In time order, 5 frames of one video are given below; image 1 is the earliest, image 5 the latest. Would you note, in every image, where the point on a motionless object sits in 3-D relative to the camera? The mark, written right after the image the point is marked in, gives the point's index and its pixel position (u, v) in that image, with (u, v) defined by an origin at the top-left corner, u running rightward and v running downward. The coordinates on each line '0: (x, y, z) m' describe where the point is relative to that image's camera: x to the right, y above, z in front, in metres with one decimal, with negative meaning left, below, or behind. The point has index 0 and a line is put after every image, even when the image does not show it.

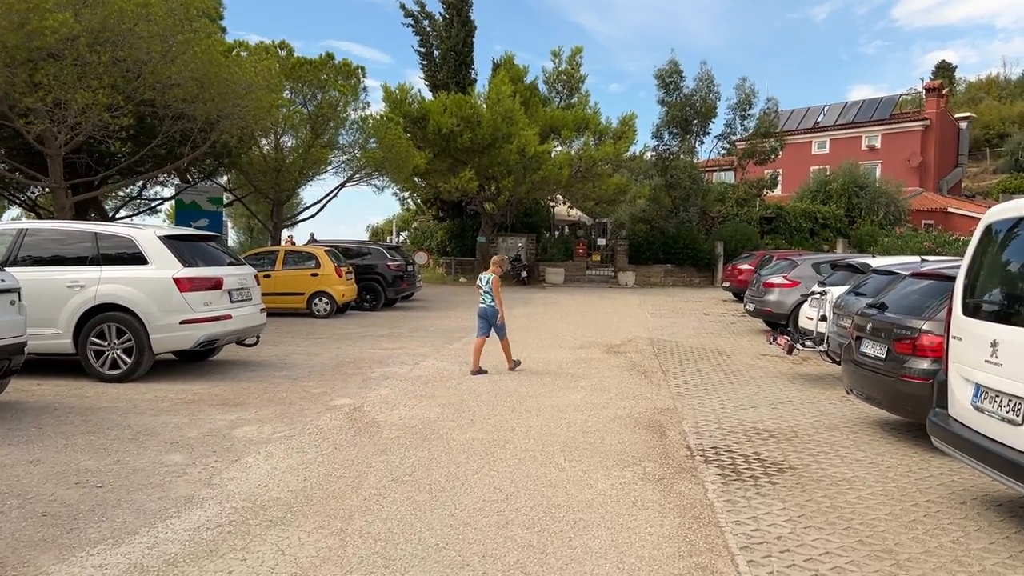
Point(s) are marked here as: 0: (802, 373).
0: (+3.6, -1.1, +9.7) m
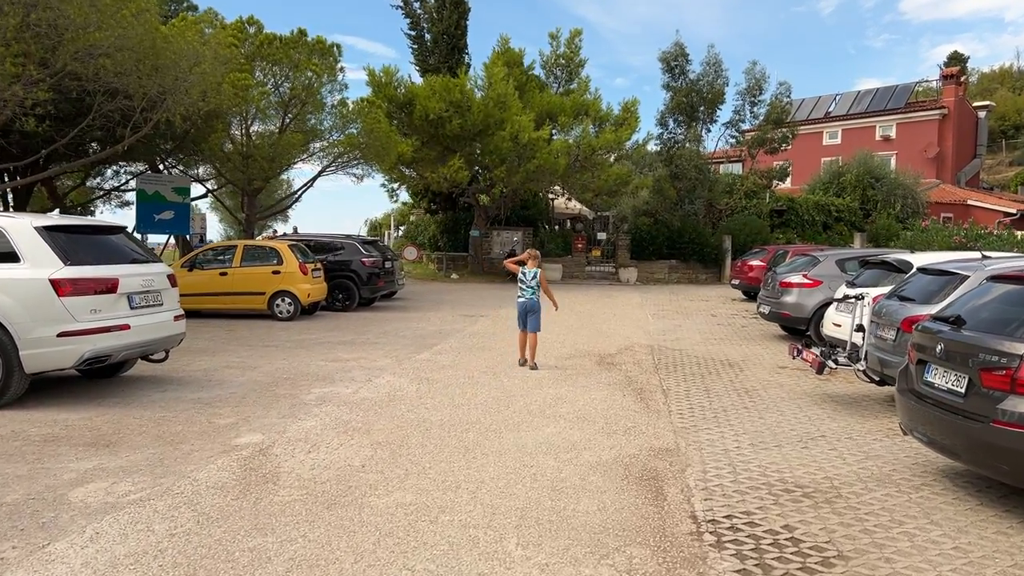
0: (+3.3, -1.1, +8.0) m
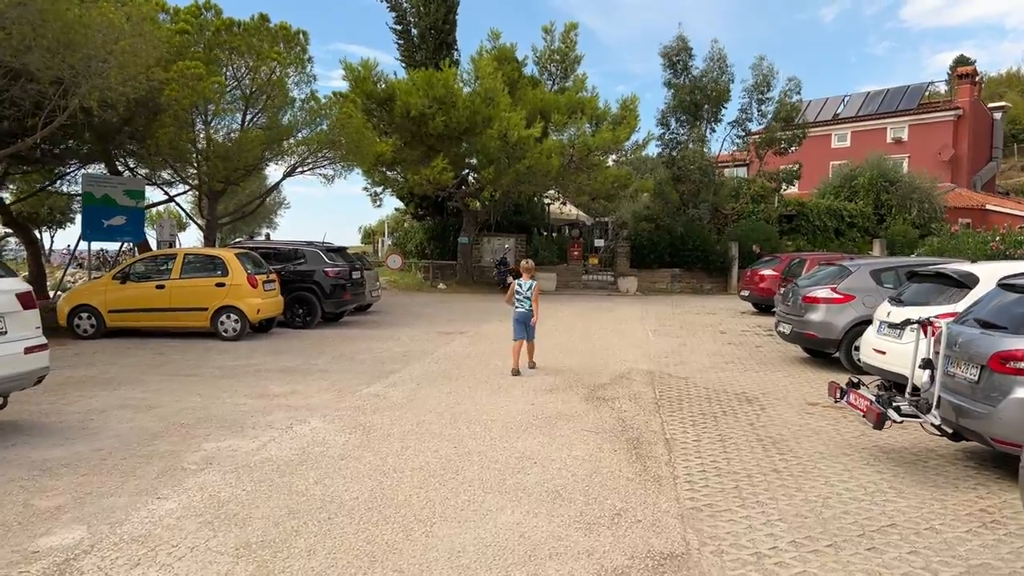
0: (+2.9, -1.3, +6.2) m
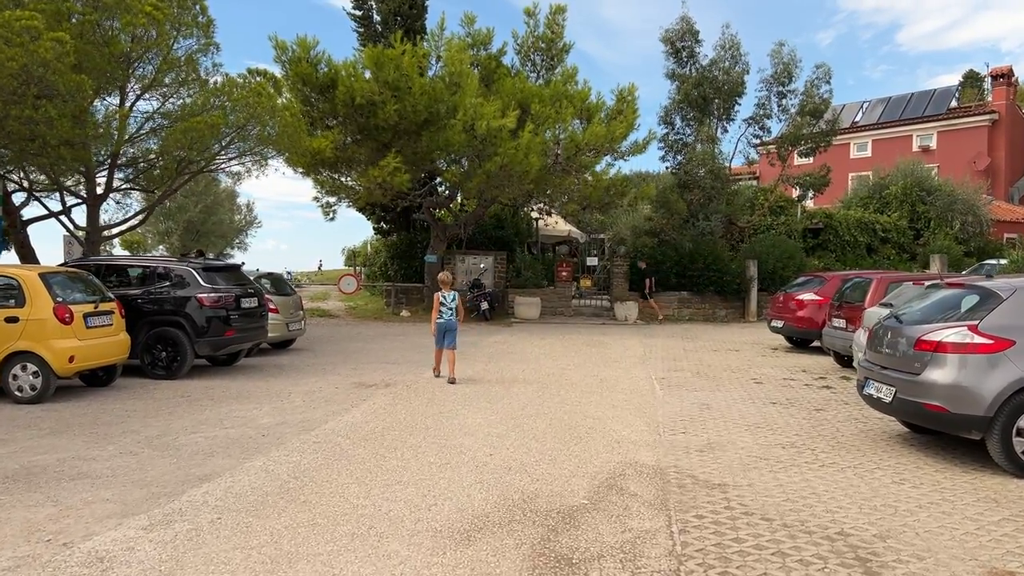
0: (+2.3, -1.4, +2.0) m
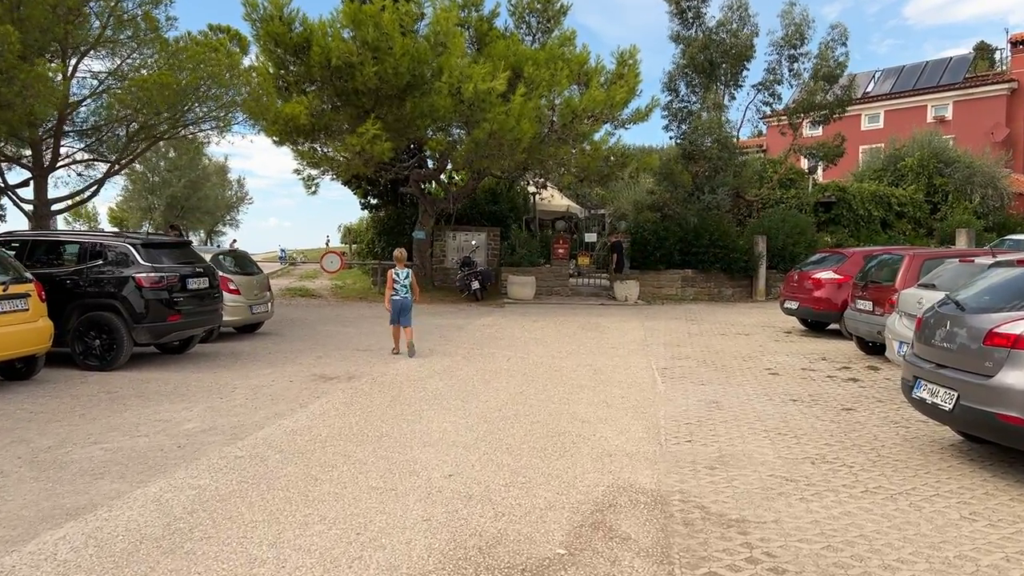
0: (+2.0, -1.4, +0.7) m
